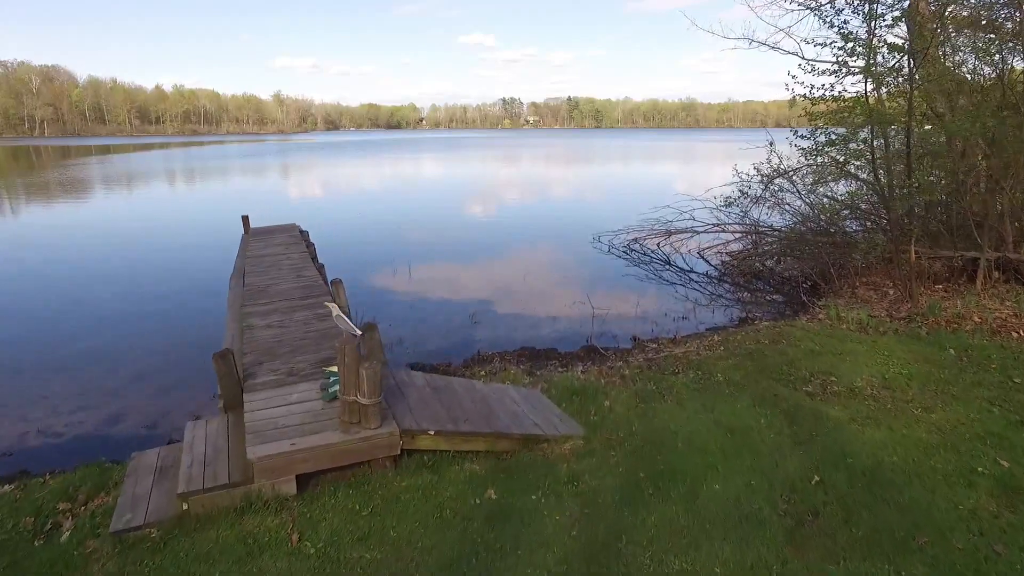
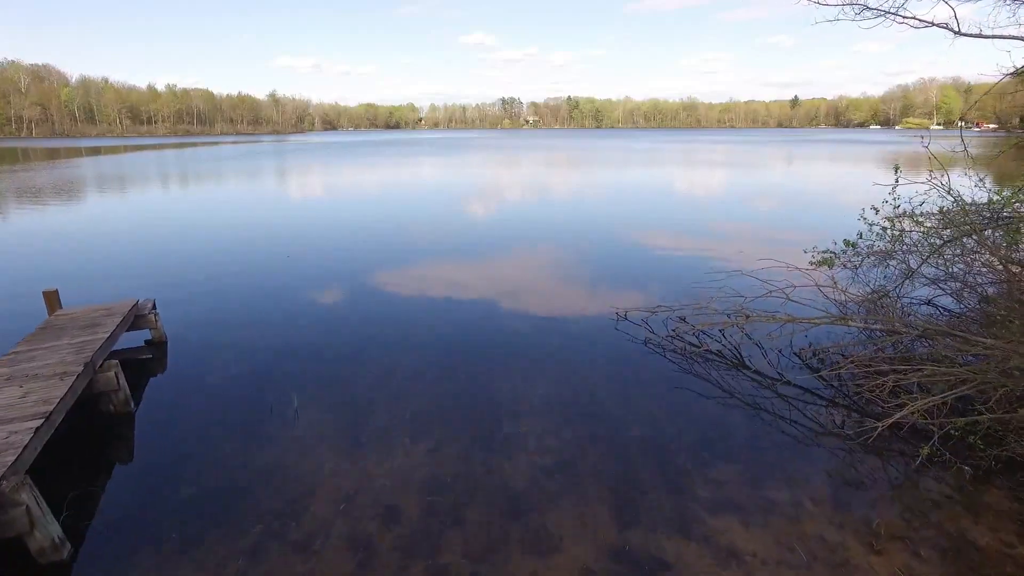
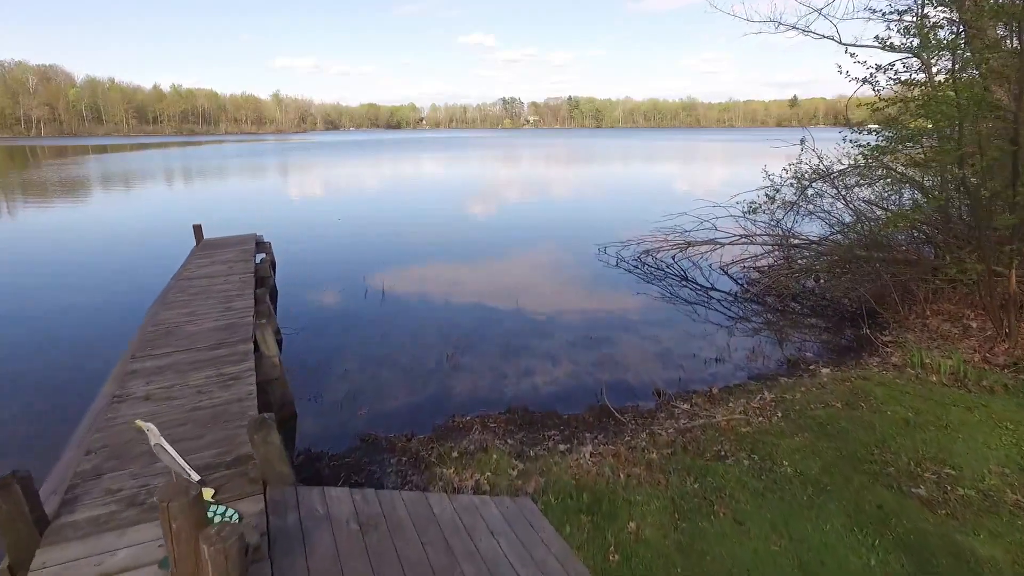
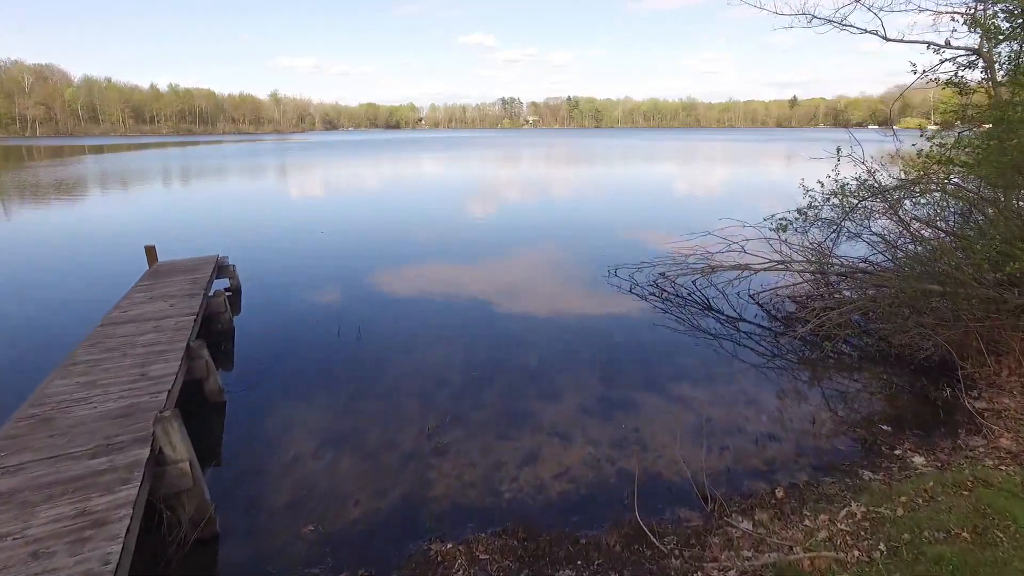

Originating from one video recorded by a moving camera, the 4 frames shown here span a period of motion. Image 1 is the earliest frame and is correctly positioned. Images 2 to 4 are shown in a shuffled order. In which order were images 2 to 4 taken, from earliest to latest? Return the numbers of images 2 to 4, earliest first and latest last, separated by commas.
3, 4, 2
